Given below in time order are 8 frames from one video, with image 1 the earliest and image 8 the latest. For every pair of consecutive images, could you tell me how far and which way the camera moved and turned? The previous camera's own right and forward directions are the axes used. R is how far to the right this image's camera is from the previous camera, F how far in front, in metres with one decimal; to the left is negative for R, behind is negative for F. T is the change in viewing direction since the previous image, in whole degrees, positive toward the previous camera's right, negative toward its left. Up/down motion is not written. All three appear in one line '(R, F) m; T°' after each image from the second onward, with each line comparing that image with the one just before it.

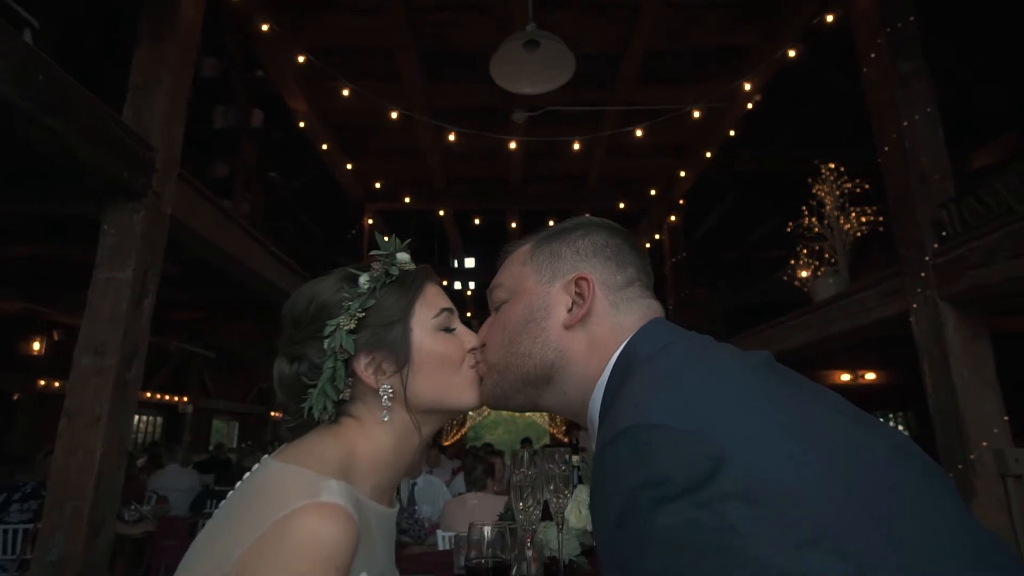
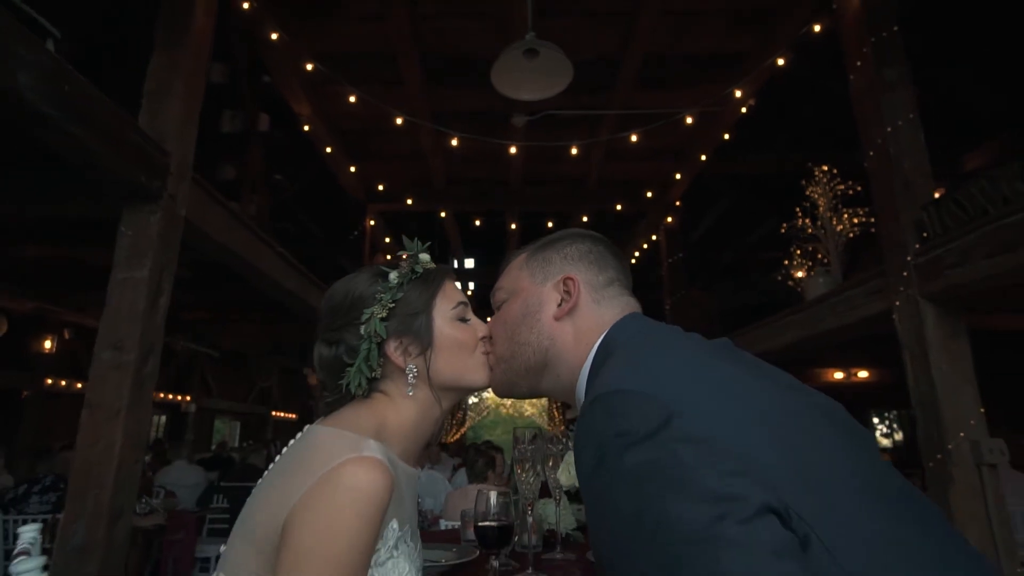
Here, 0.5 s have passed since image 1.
(0.0, -0.1) m; 0°
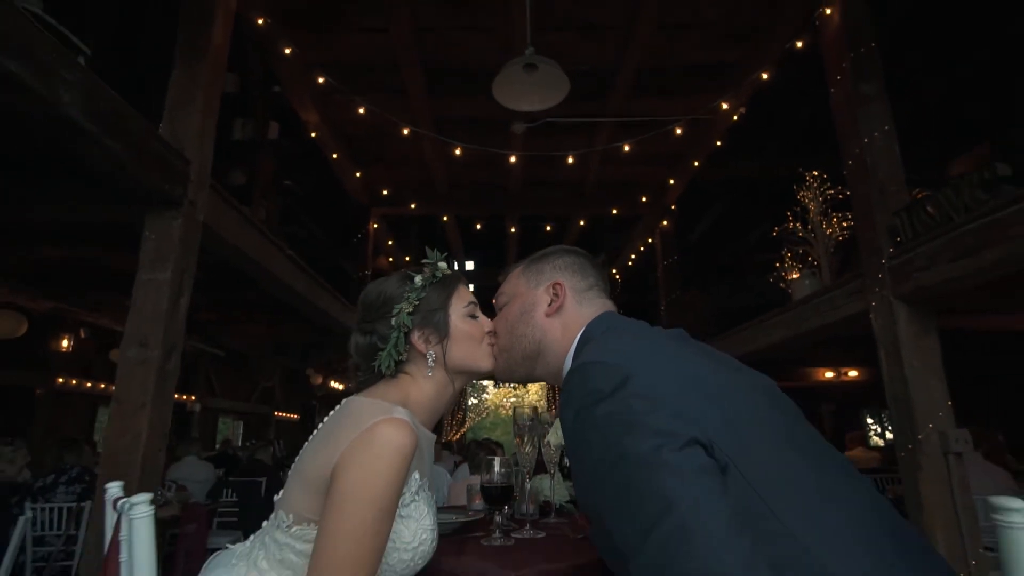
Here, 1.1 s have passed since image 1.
(0.0, -0.2) m; 0°
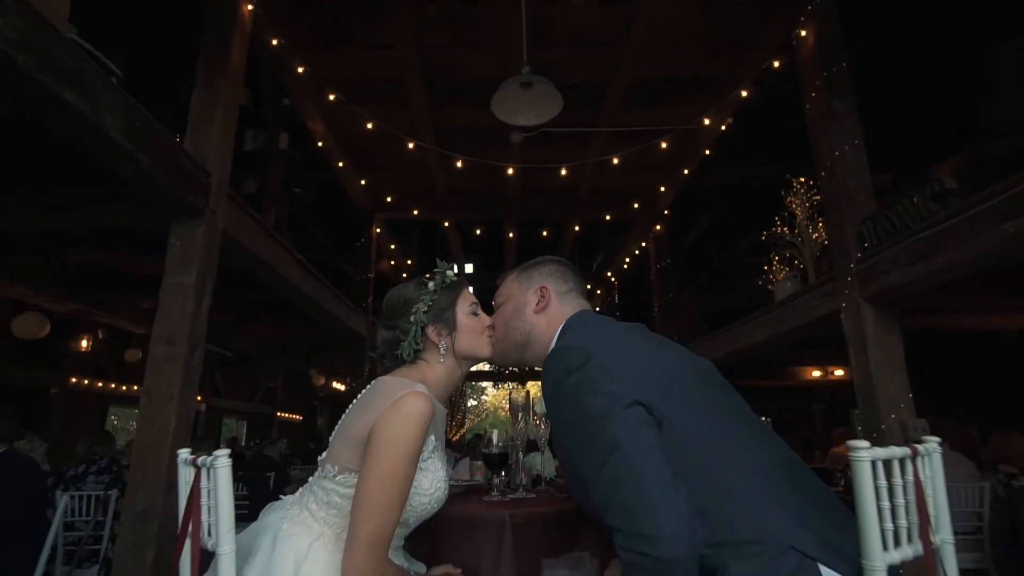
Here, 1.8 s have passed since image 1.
(0.0, -0.3) m; 0°
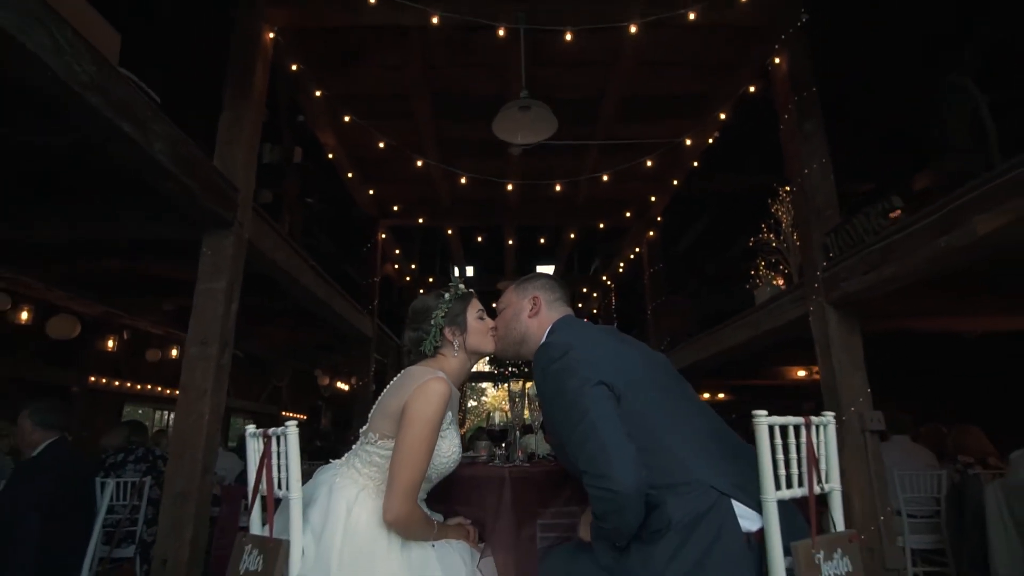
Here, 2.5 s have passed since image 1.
(0.0, -0.4) m; 0°
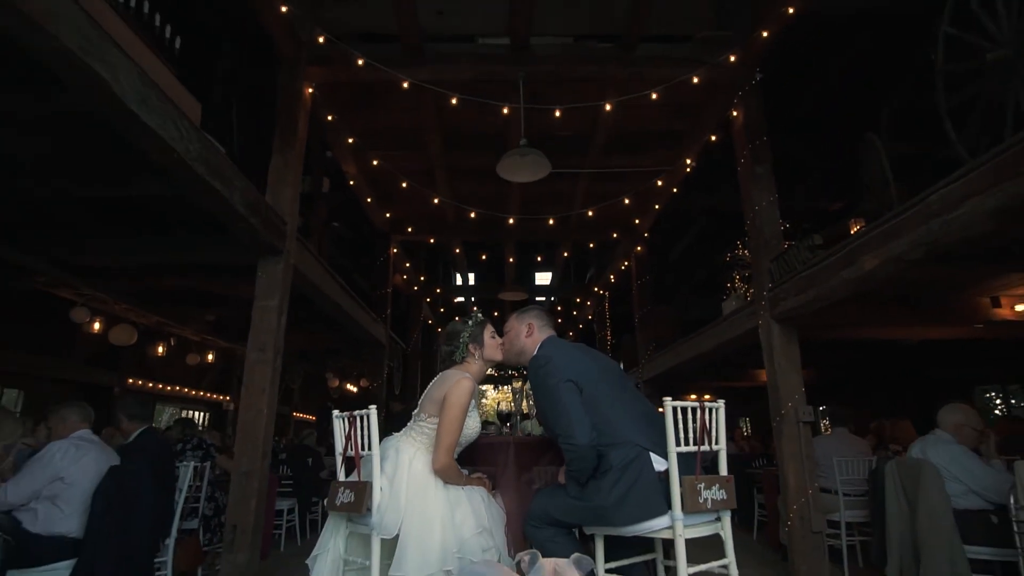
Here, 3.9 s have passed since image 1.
(0.0, -0.9) m; 0°
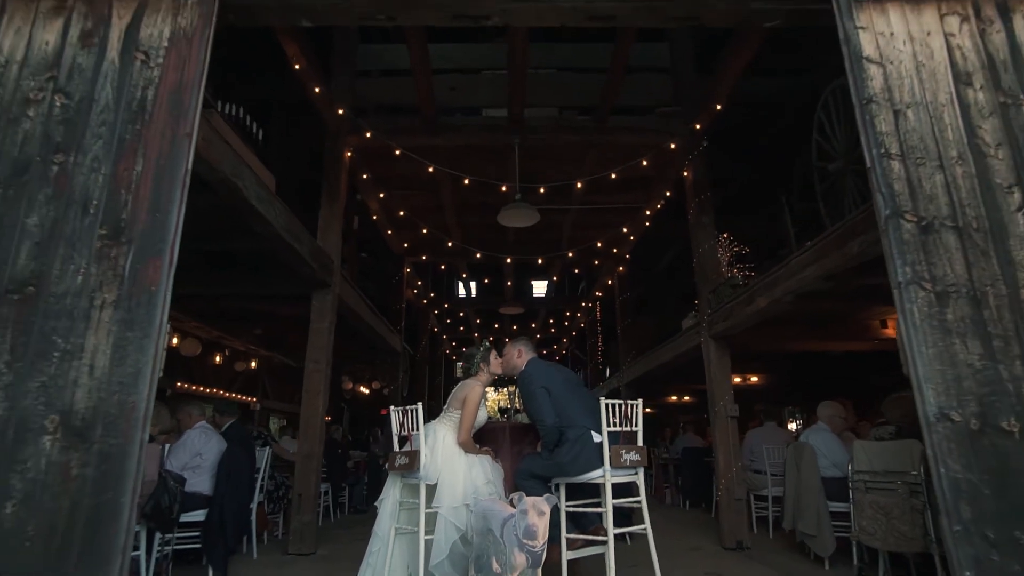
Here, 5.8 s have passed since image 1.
(0.0, -1.4) m; 0°
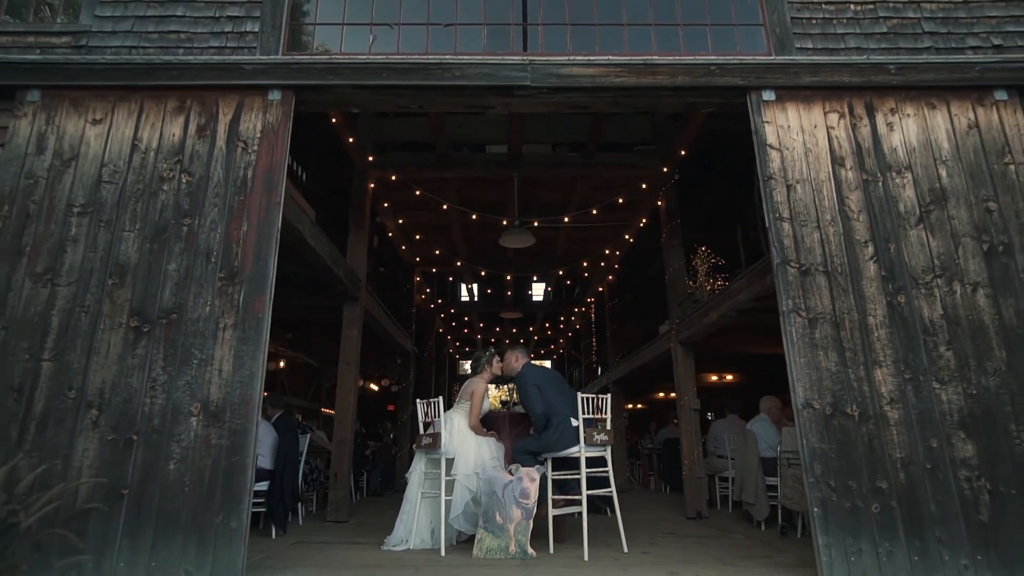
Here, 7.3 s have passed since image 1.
(0.0, -1.2) m; 0°
